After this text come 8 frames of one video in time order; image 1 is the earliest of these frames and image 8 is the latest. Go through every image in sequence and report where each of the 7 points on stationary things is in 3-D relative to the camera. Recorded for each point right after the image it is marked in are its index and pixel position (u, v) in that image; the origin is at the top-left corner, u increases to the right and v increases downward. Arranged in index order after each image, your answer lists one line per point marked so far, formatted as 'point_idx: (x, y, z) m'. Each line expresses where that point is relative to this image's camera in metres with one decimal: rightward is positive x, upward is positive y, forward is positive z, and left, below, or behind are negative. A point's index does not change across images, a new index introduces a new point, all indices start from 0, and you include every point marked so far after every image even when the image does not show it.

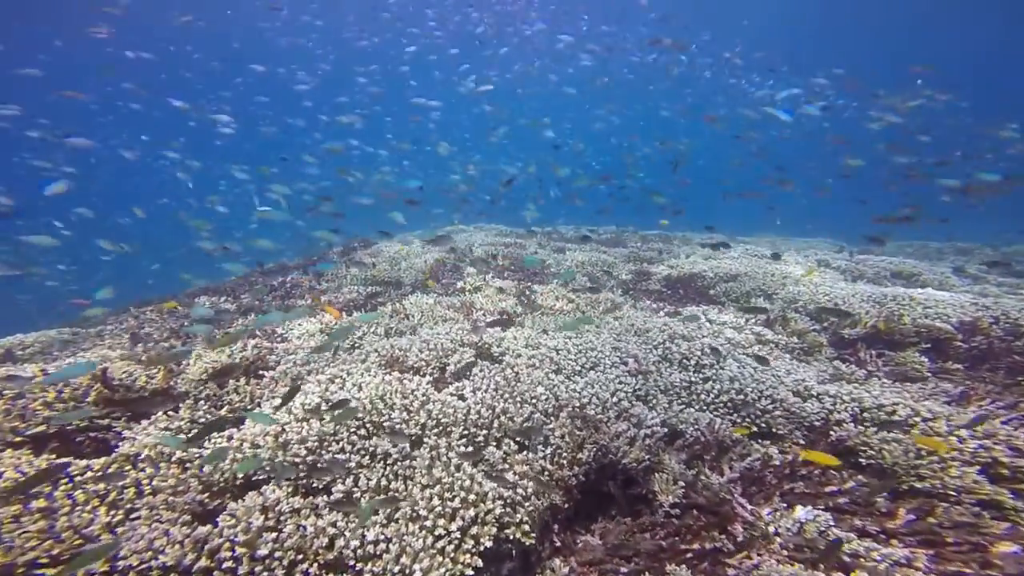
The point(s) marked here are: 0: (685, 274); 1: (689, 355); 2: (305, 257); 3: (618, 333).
0: (+3.8, +0.3, +12.3) m
1: (+2.0, -0.8, +6.4) m
2: (-5.6, +1.0, +15.1) m
3: (+1.4, -0.6, +7.1) m
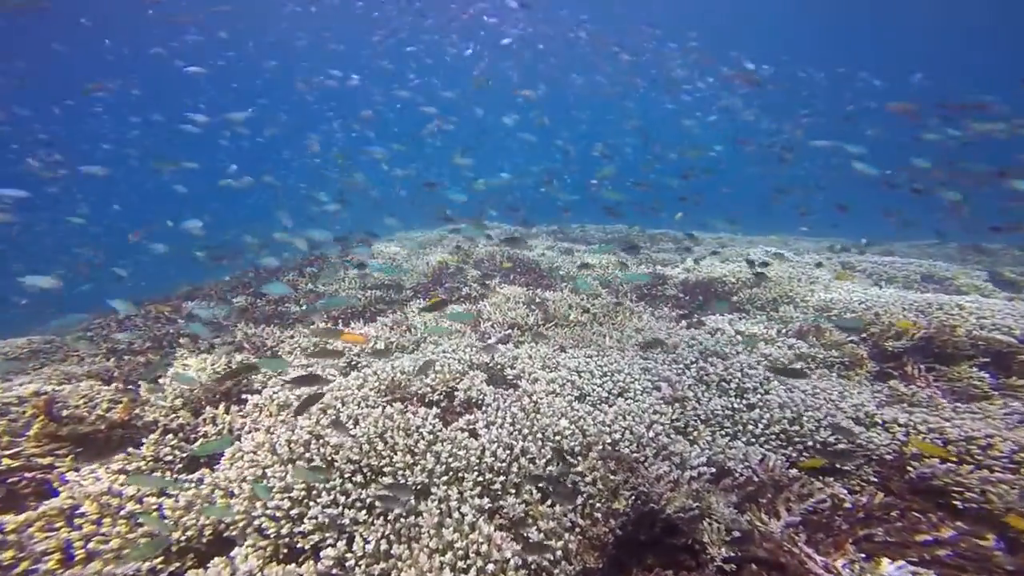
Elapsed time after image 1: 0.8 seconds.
0: (+4.0, +0.2, +11.5) m
1: (+2.2, -0.9, +5.7) m
2: (-5.5, +0.9, +14.3) m
3: (+1.5, -0.7, +6.4) m
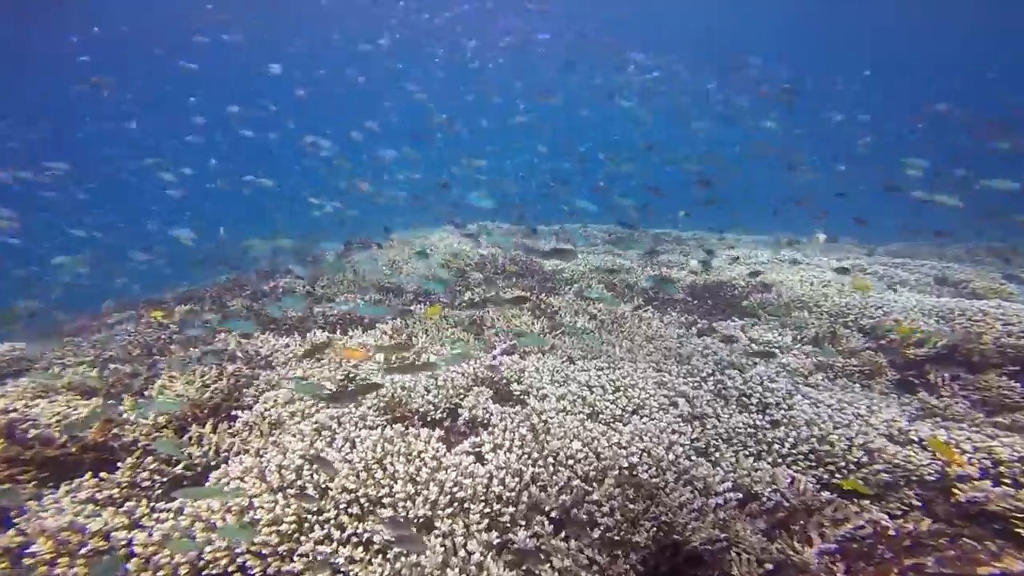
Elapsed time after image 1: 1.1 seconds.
0: (+4.0, +0.1, +11.2) m
1: (+2.3, -1.0, +5.3) m
2: (-5.4, +0.8, +13.9) m
3: (+1.6, -0.8, +6.1) m
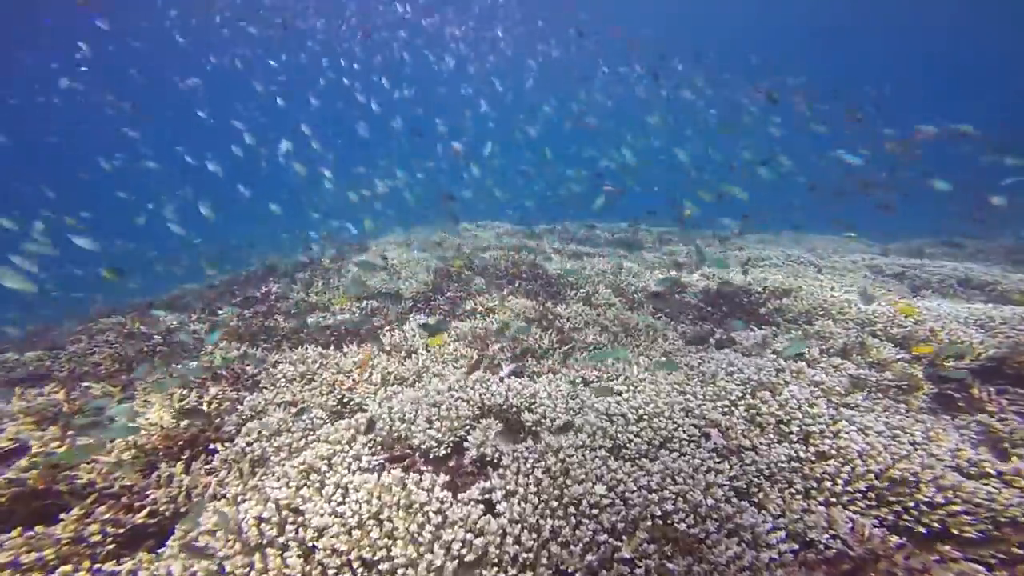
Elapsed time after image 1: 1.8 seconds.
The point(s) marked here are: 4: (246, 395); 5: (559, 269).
0: (+4.1, 0.0, +10.7) m
1: (+2.4, -1.1, +4.8) m
2: (-5.4, +0.7, +13.4) m
3: (+1.7, -0.9, +5.5) m
4: (-2.7, -1.1, +5.7) m
5: (+1.0, +0.4, +11.8) m
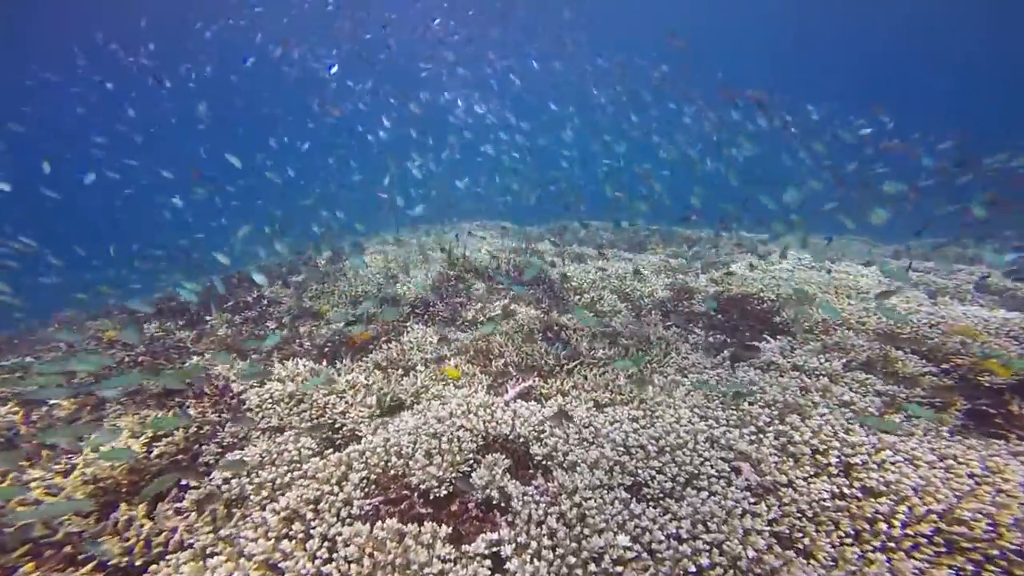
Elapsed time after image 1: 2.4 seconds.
0: (+4.1, -0.1, +10.2) m
1: (+2.4, -1.2, +4.4) m
2: (-5.3, +0.6, +12.9) m
3: (+1.7, -1.1, +5.1) m
4: (-2.7, -1.2, +5.2) m
5: (+1.0, +0.3, +11.3) m
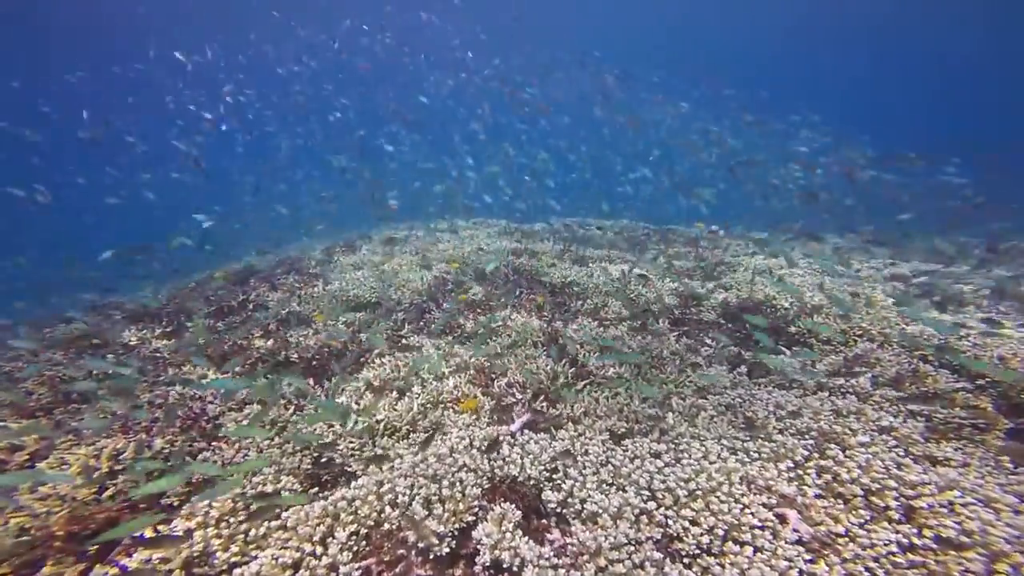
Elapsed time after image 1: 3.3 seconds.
0: (+4.1, -0.2, +9.7) m
1: (+2.5, -1.4, +3.9) m
2: (-5.4, +0.5, +12.3) m
3: (+1.8, -1.2, +4.6) m
4: (-2.6, -1.4, +4.6) m
5: (+1.0, +0.2, +10.8) m
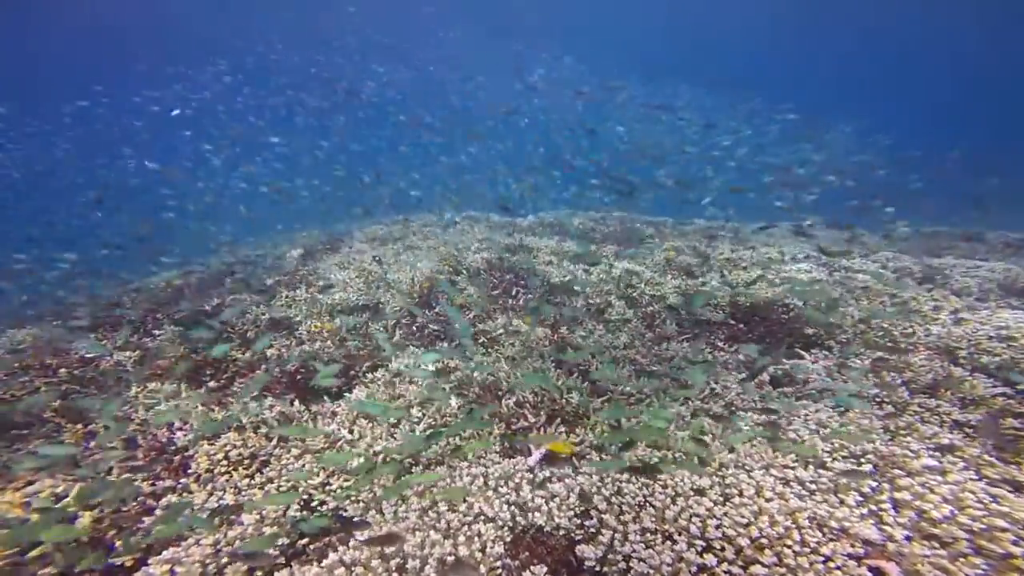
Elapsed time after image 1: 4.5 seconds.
0: (+4.1, -0.2, +9.3) m
1: (+2.6, -1.5, +3.4) m
2: (-5.5, +0.4, +11.6) m
3: (+1.9, -1.3, +4.1) m
4: (-2.5, -1.5, +4.0) m
5: (+0.9, +0.2, +10.2) m
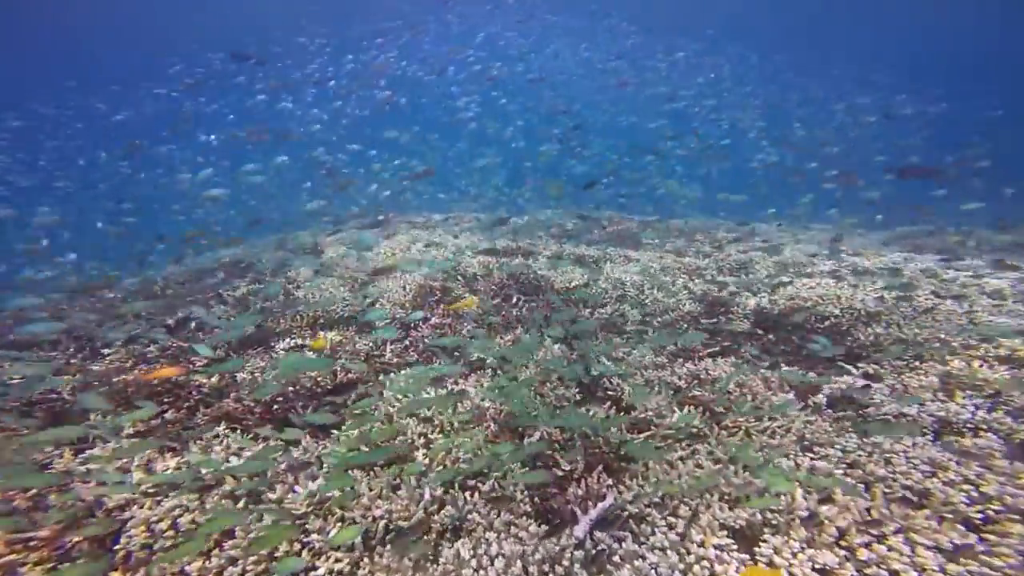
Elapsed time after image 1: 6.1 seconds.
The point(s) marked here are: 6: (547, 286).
0: (+4.2, -0.3, +8.4) m
1: (+2.9, -1.5, +2.5) m
2: (-5.5, +0.2, +10.4) m
3: (+2.2, -1.3, +3.1) m
4: (-2.2, -1.6, +2.9) m
5: (+1.0, +0.1, +9.3) m
6: (+0.6, 0.0, +9.0) m
